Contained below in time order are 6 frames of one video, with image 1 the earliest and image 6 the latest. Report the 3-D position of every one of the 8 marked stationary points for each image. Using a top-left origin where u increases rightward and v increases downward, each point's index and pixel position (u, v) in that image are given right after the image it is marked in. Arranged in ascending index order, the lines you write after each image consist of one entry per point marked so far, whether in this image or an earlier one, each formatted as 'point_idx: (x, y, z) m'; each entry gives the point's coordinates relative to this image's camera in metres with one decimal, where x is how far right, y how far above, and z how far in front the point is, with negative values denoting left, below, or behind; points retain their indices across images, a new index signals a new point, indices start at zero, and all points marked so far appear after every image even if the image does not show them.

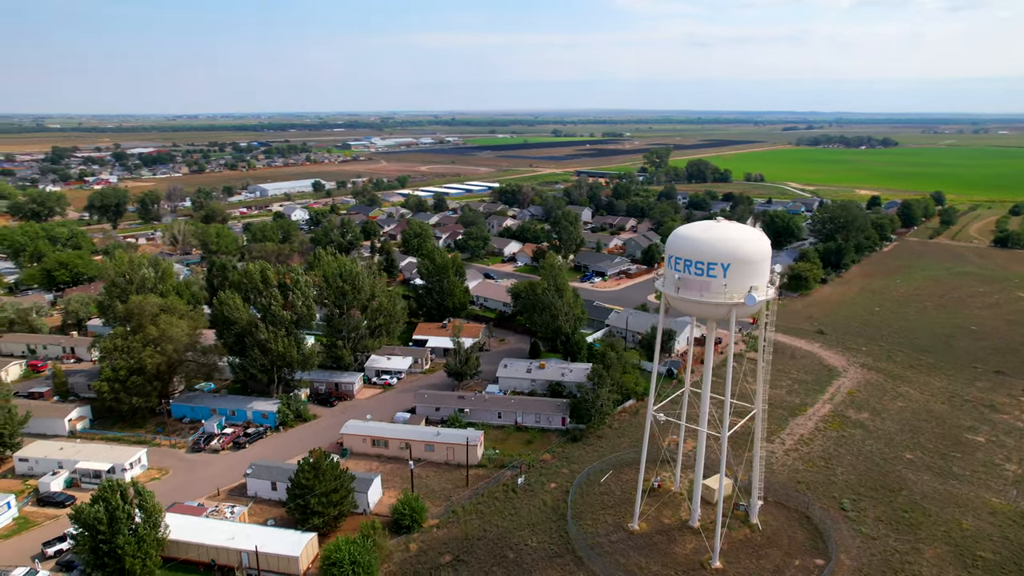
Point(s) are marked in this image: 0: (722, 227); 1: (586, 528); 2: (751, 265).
0: (+5.0, +1.5, +15.4) m
1: (+2.0, -6.6, +17.6) m
2: (+5.4, +0.5, +14.6) m
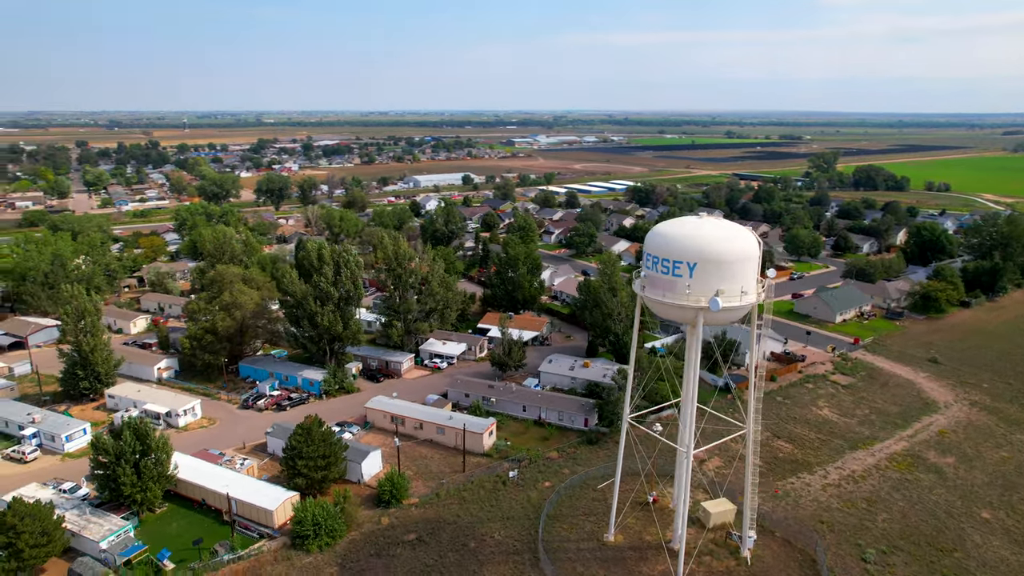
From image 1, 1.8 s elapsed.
0: (+4.1, +1.4, +14.0) m
1: (+1.2, -6.4, +17.0) m
2: (+4.2, +0.5, +13.2) m
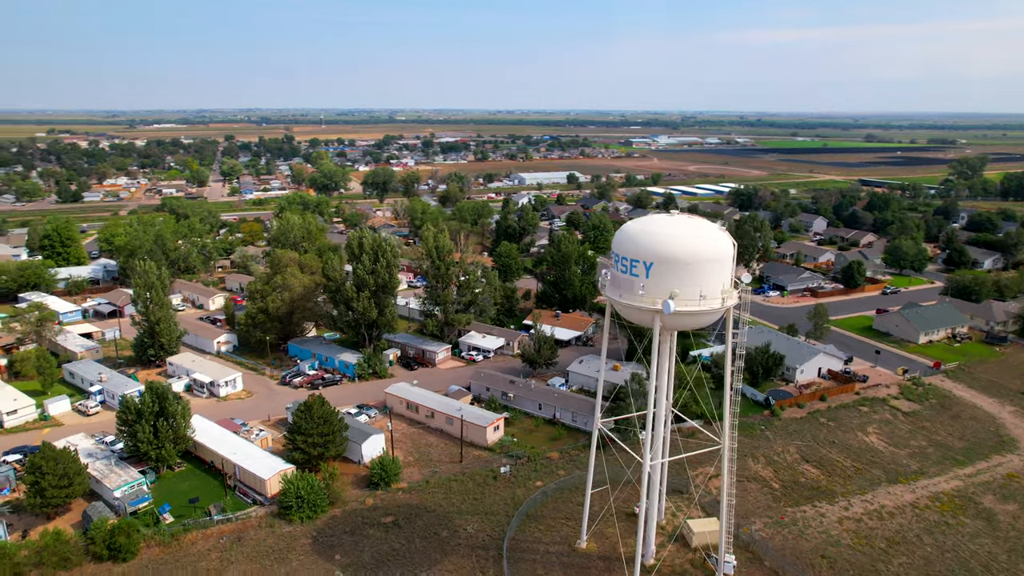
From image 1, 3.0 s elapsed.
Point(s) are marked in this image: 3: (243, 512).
0: (+3.3, +1.4, +13.2) m
1: (+0.5, -6.3, +16.7) m
2: (+3.1, +0.4, +12.4) m
3: (-7.3, -6.1, +17.4) m
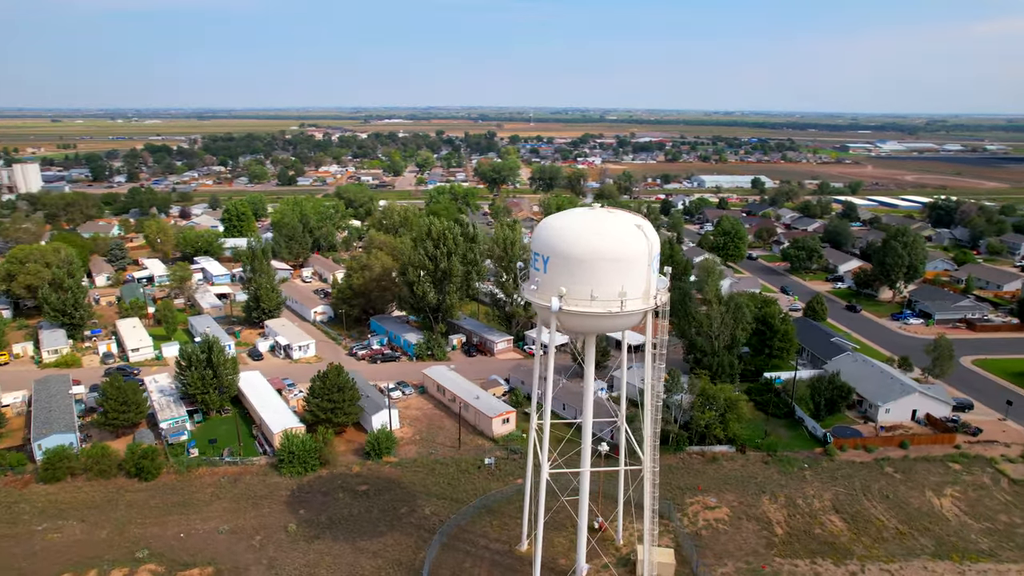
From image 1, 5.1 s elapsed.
0: (+1.5, +1.4, +12.3) m
1: (-0.8, -6.1, +16.5) m
2: (+1.0, +0.5, +11.5) m
3: (-8.0, -5.1, +19.5) m
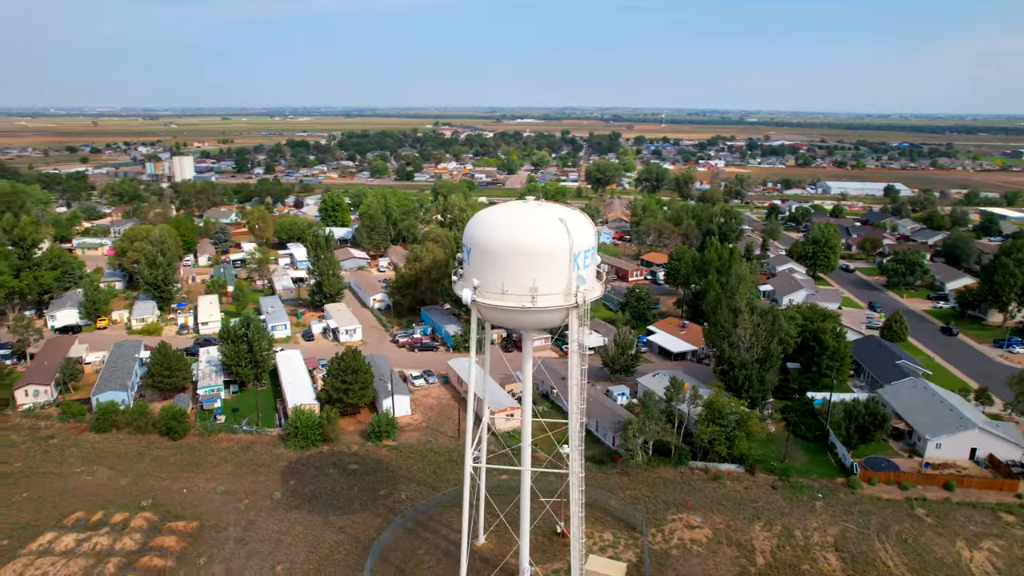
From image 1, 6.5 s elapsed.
0: (+0.2, +1.5, +12.0) m
1: (-1.6, -5.9, +16.6) m
2: (-0.4, +0.6, +11.4) m
3: (-8.0, -4.6, +20.9) m
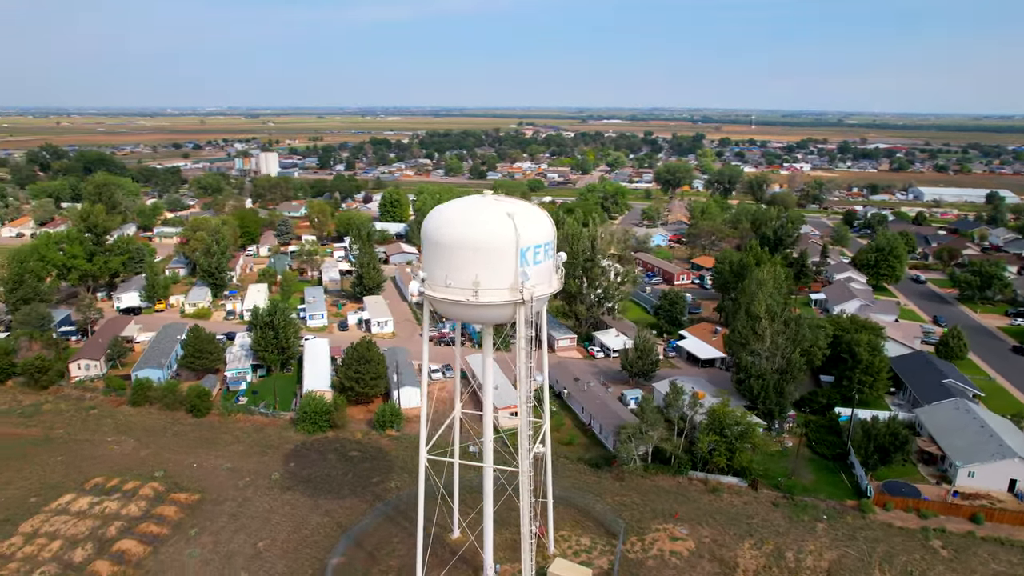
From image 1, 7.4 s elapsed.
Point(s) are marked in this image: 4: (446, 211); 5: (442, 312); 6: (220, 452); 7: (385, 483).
0: (-0.6, +1.6, +11.9) m
1: (-2.1, -5.7, +16.8) m
2: (-1.3, +0.7, +11.4) m
3: (-7.9, -4.2, +21.8) m
4: (-1.0, +1.4, +11.7) m
5: (-1.3, -0.4, +11.6) m
6: (-8.9, -5.0, +19.7) m
7: (-3.5, -5.4, +17.9) m
